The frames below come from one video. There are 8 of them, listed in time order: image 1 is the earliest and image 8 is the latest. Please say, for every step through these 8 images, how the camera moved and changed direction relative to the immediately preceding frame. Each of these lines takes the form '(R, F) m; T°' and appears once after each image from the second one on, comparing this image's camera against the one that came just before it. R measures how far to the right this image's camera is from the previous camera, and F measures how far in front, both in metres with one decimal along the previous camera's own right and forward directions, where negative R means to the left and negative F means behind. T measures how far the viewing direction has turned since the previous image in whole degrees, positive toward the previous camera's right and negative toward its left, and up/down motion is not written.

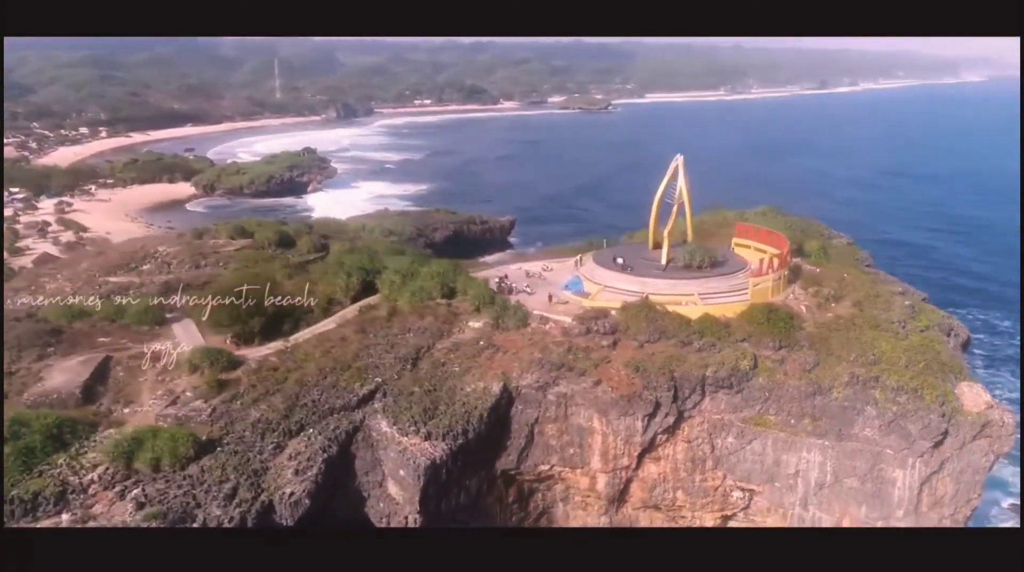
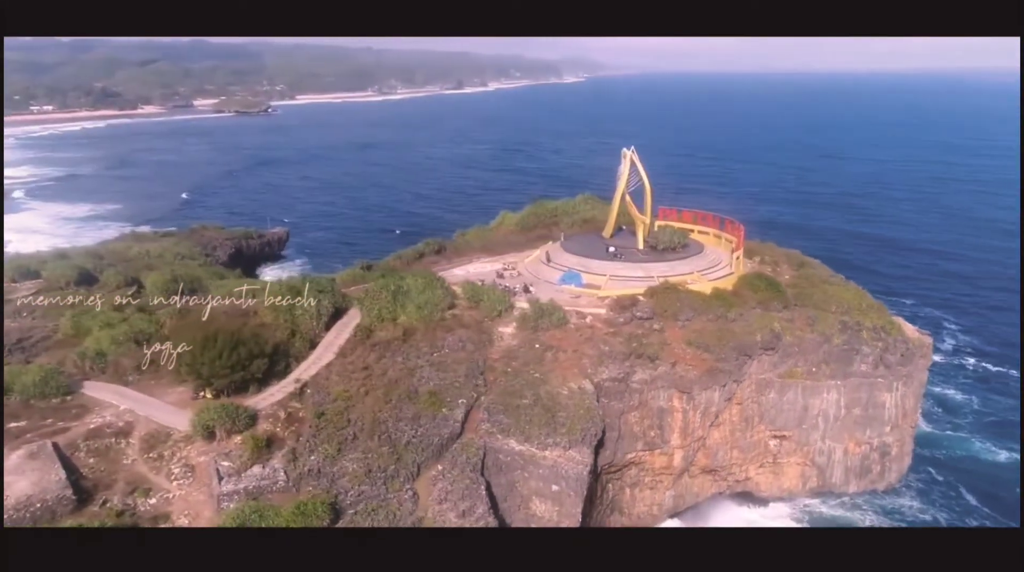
(-14.3, +4.1) m; +24°
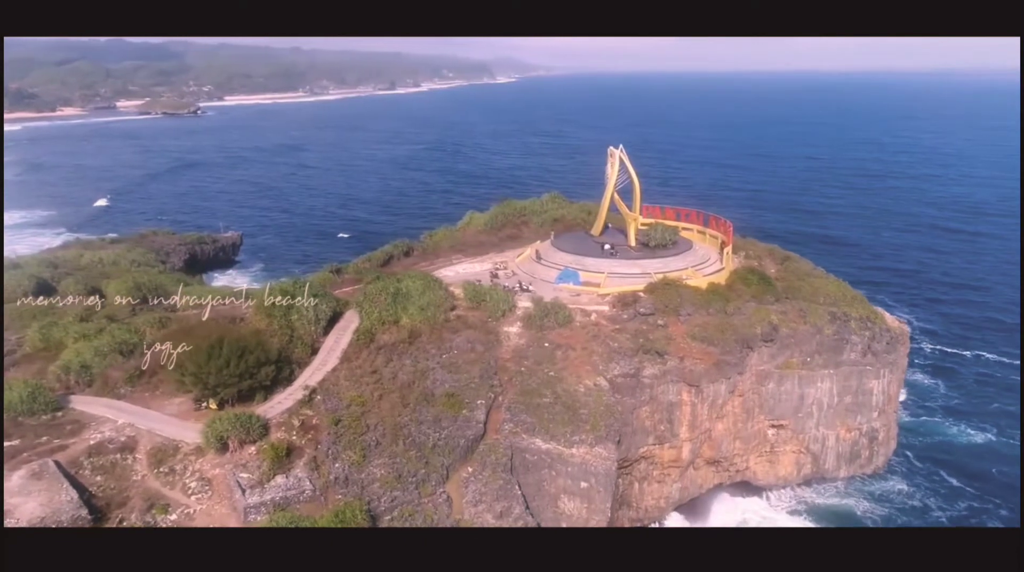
(-2.7, +0.2) m; +4°
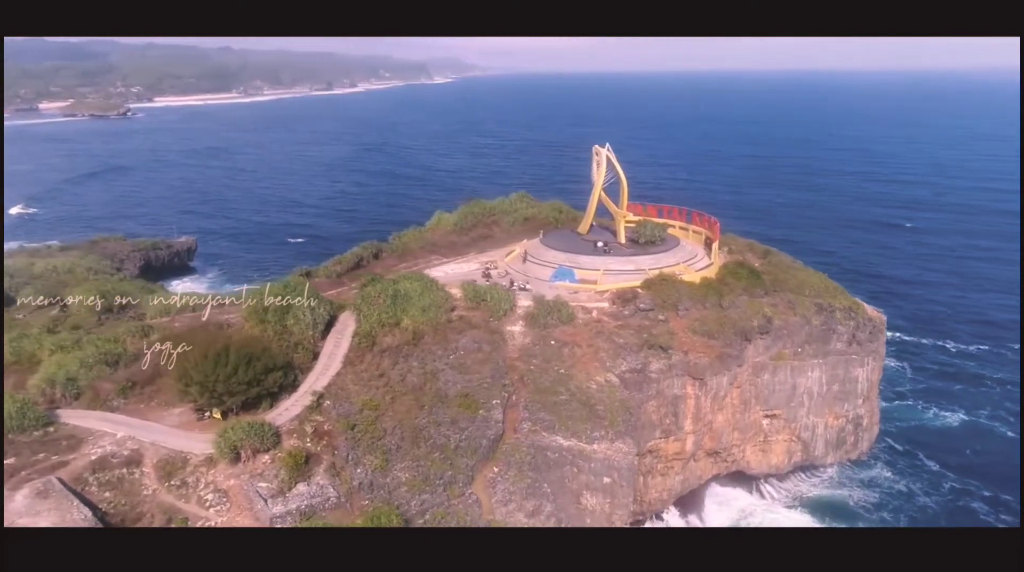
(-2.4, +0.1) m; +4°
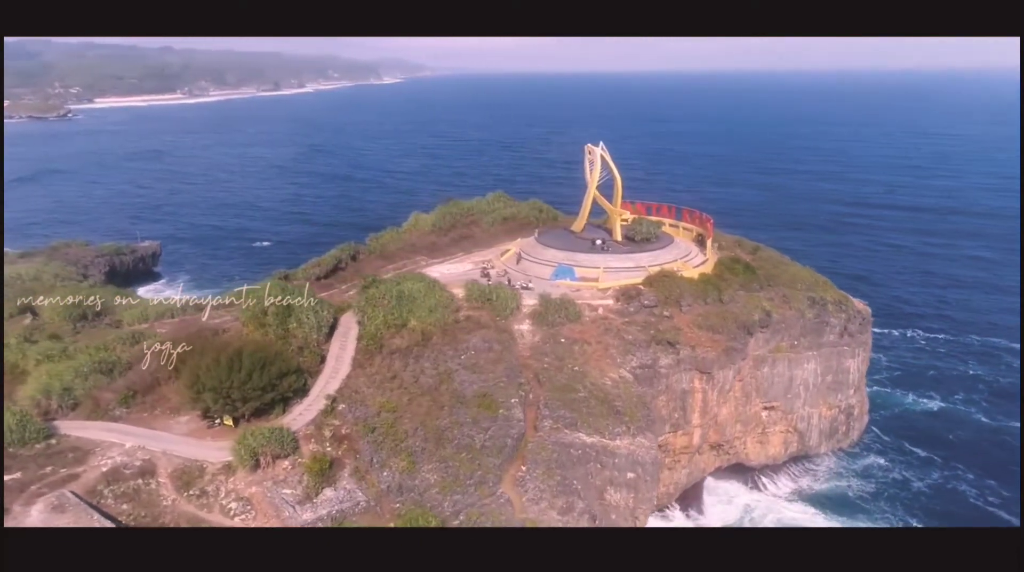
(-2.2, +0.1) m; +3°
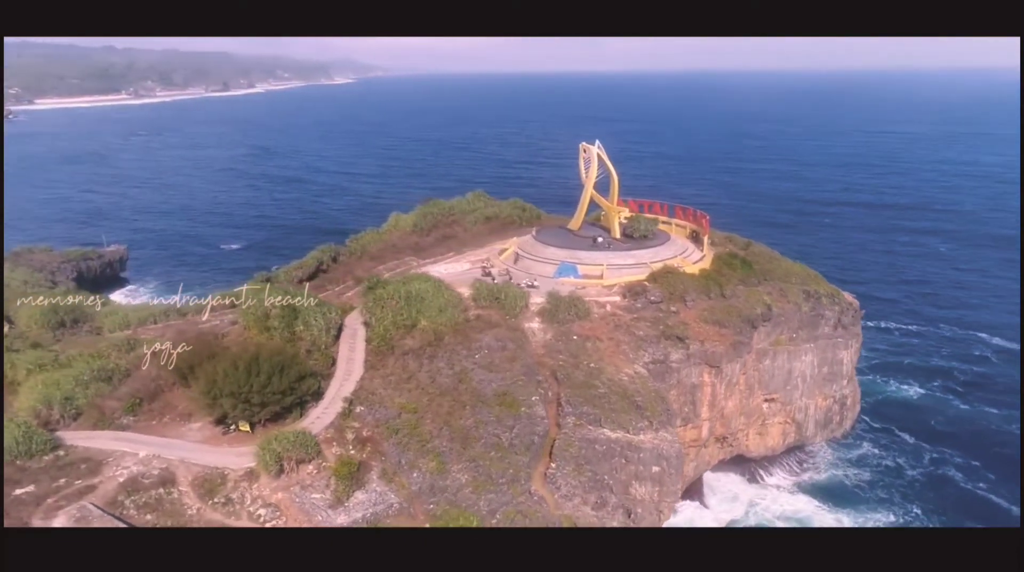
(-2.1, +0.1) m; +3°
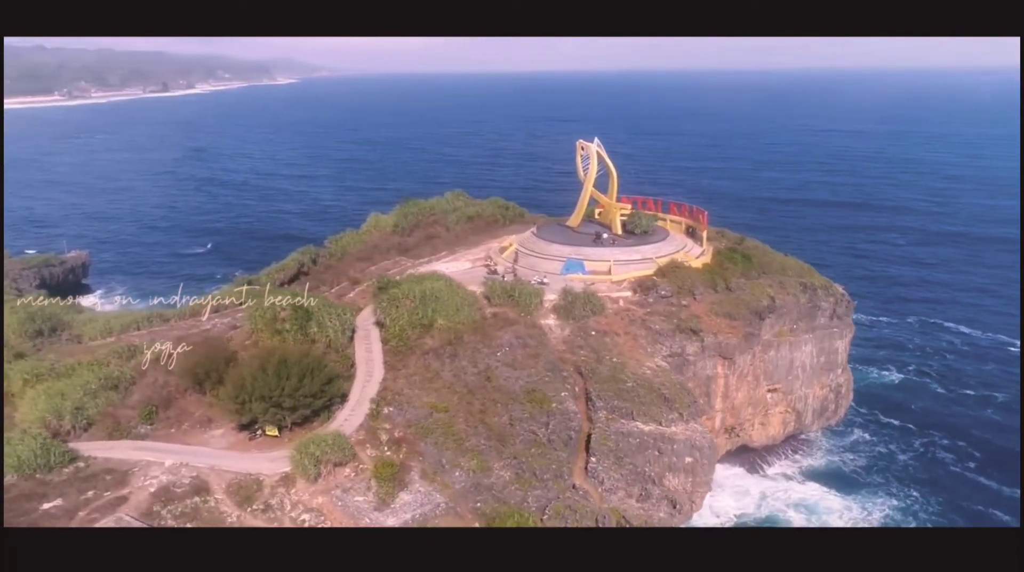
(-2.7, +0.1) m; +4°
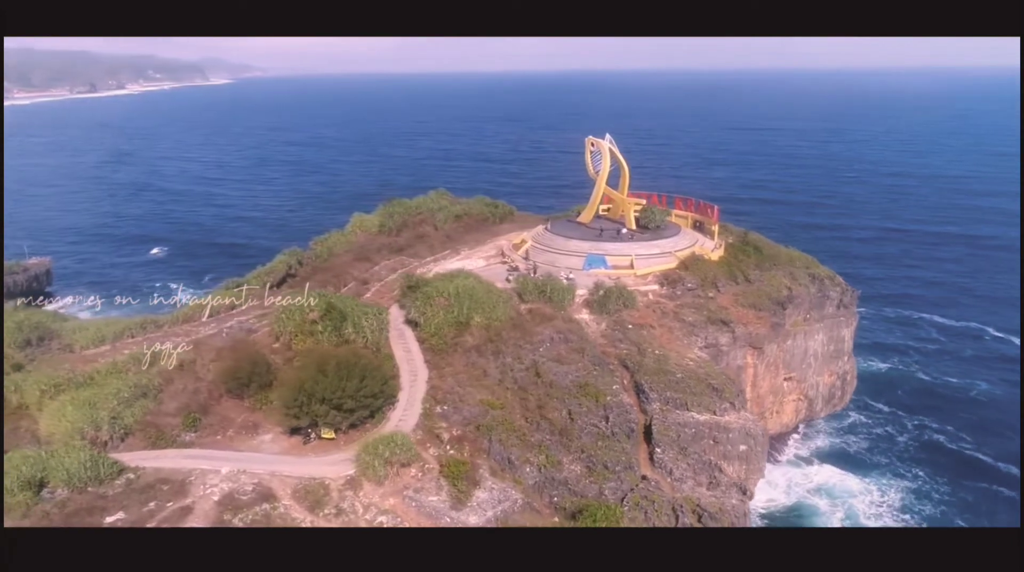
(-3.7, +0.1) m; +4°
